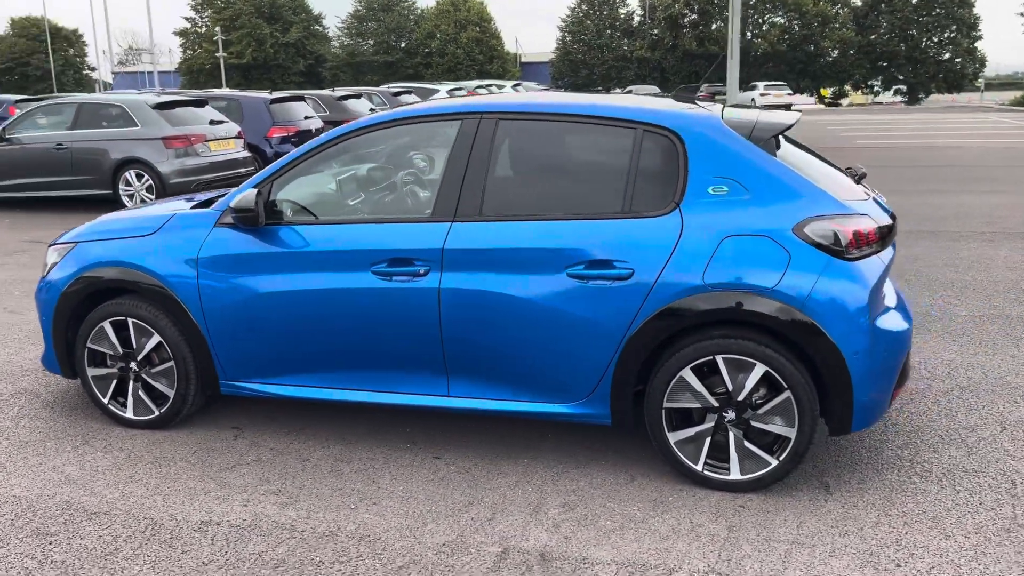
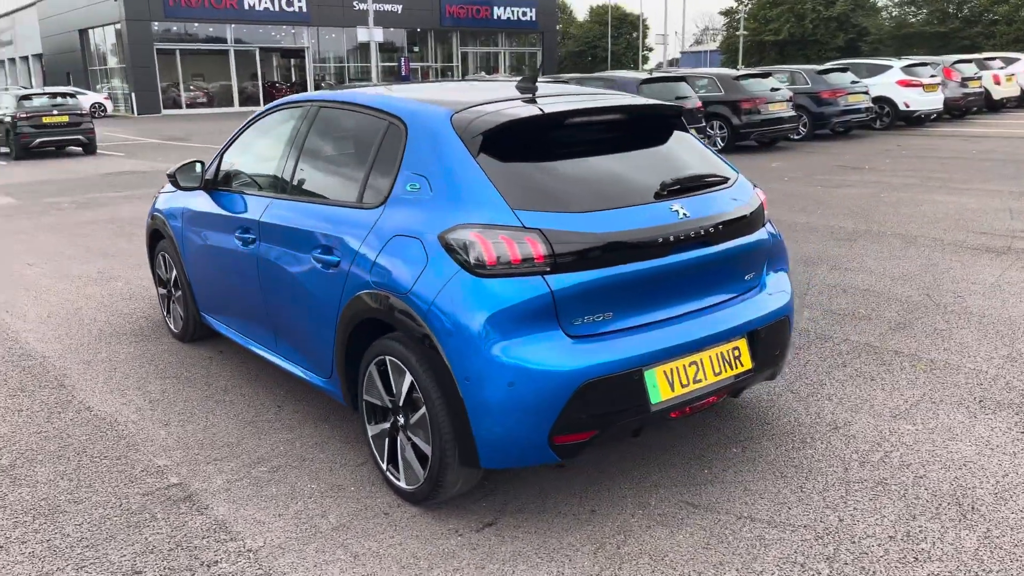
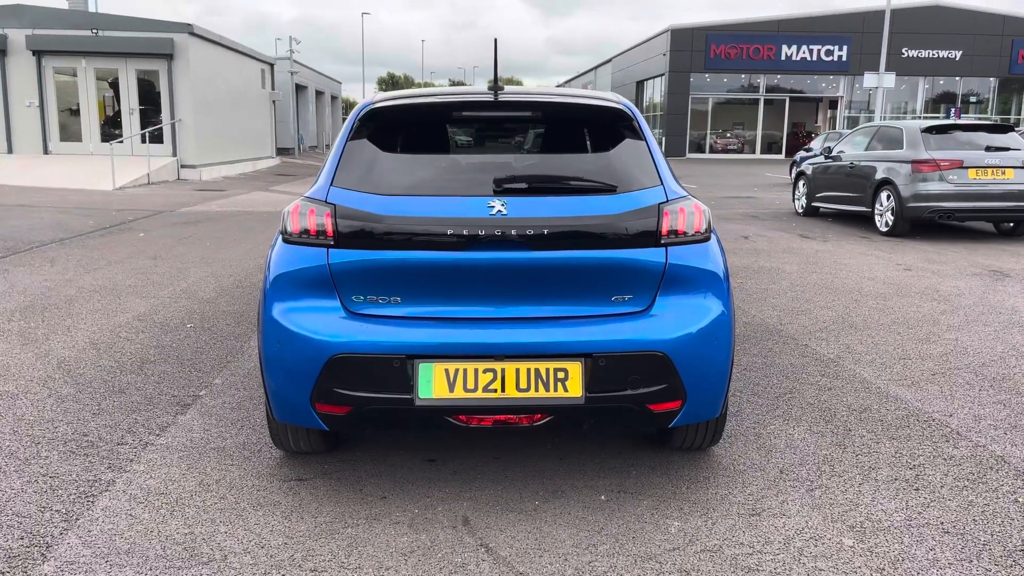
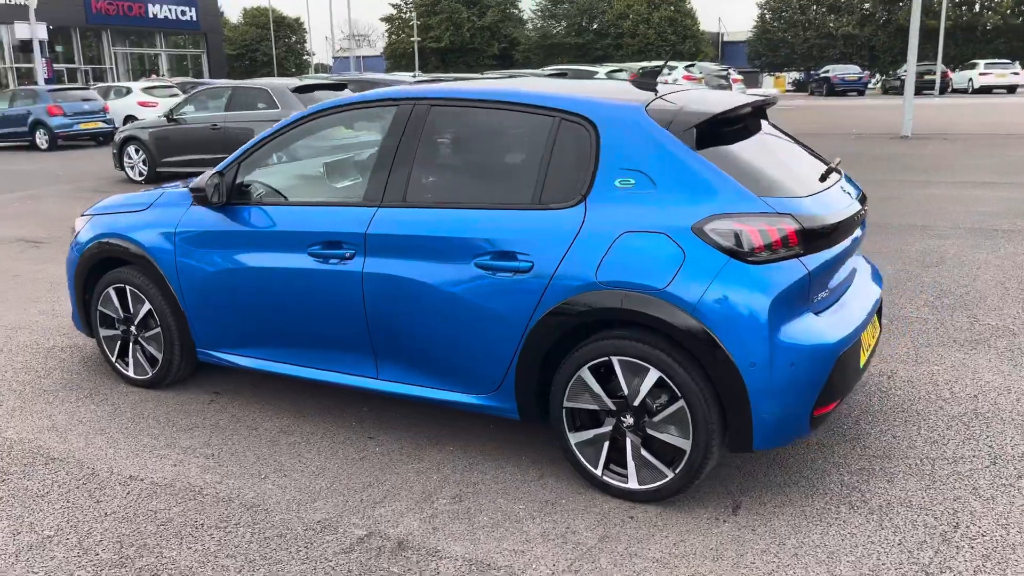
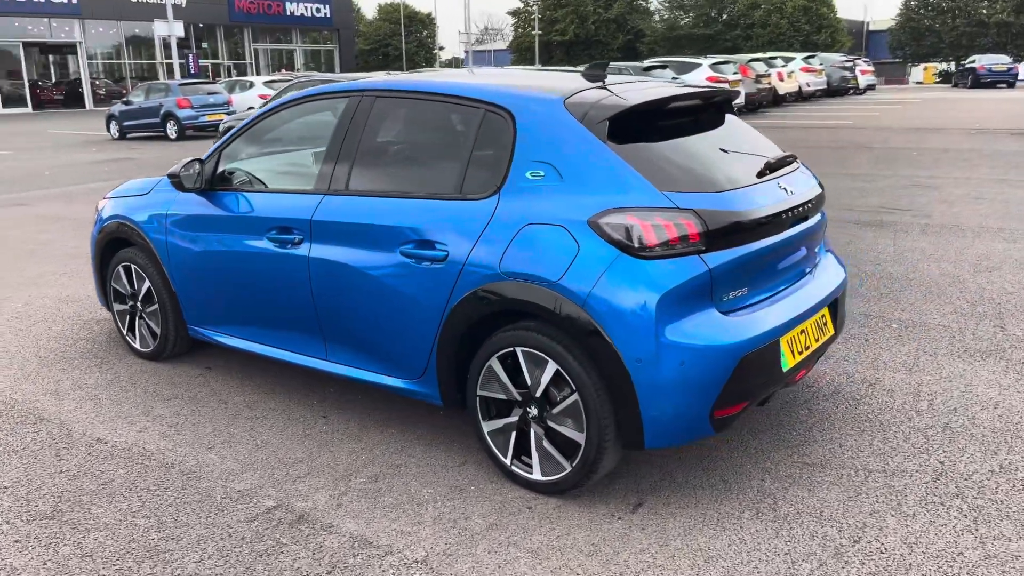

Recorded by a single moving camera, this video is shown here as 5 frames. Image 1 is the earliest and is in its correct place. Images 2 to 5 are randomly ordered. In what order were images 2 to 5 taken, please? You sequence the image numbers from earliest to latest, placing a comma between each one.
4, 5, 2, 3
